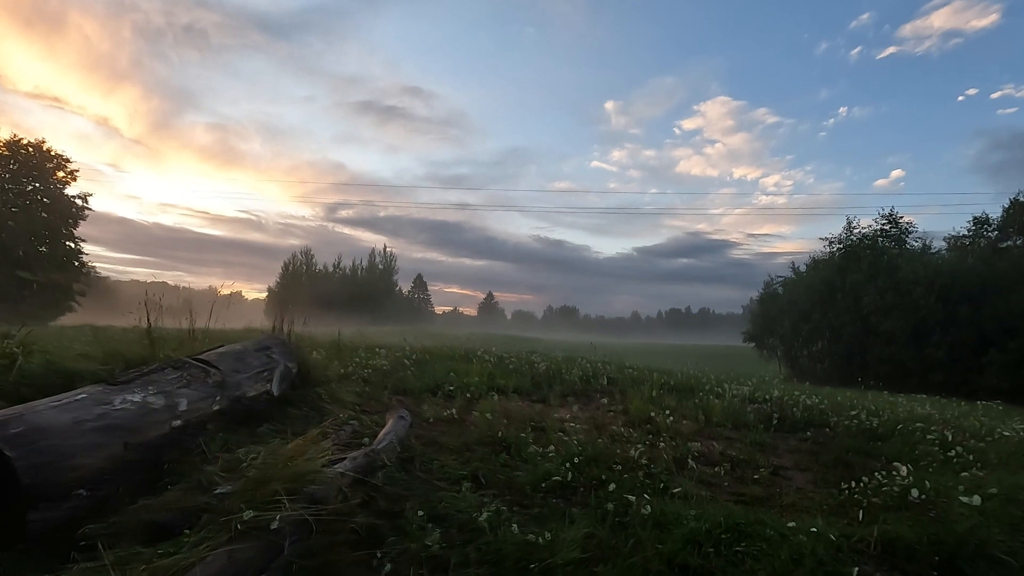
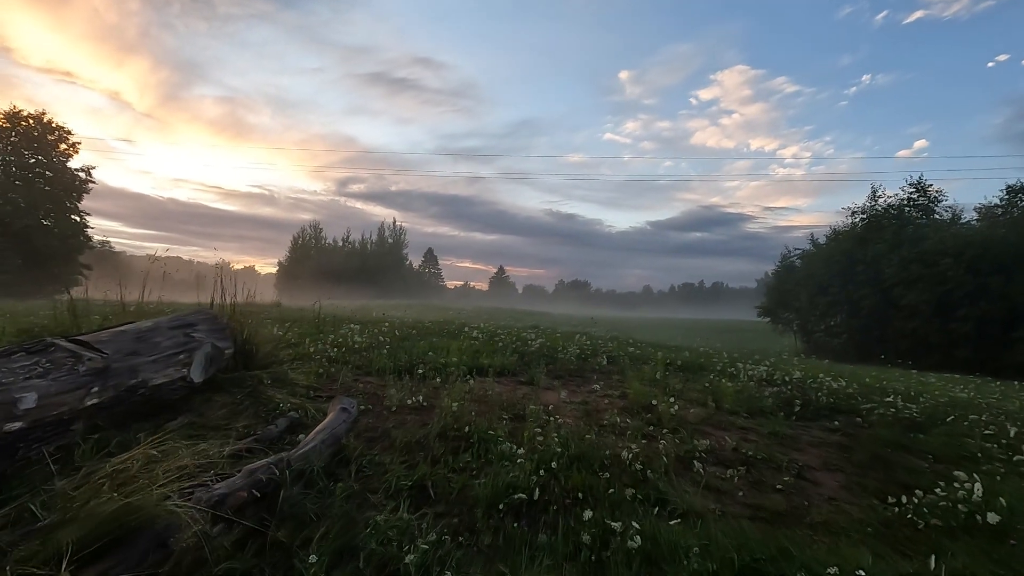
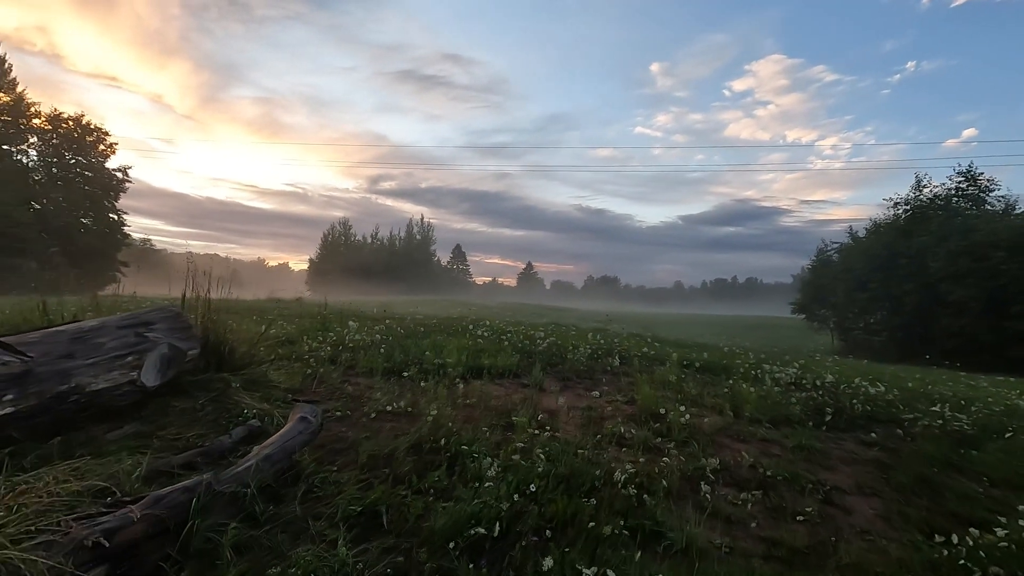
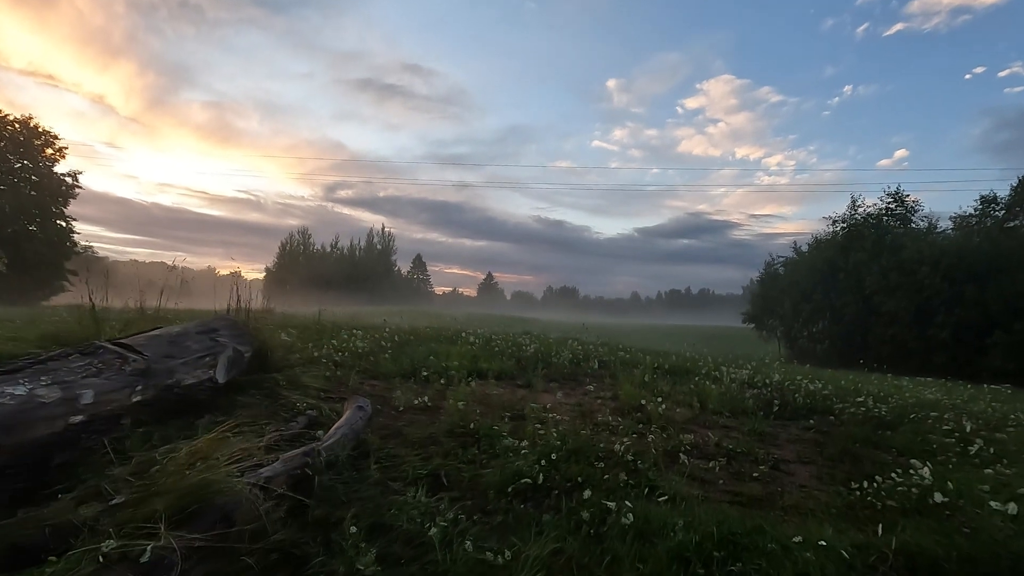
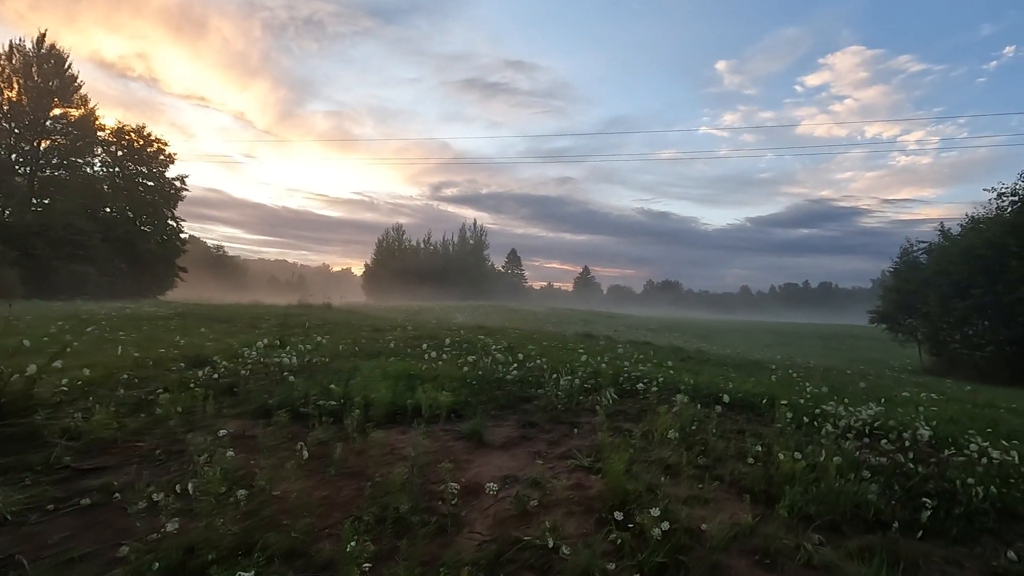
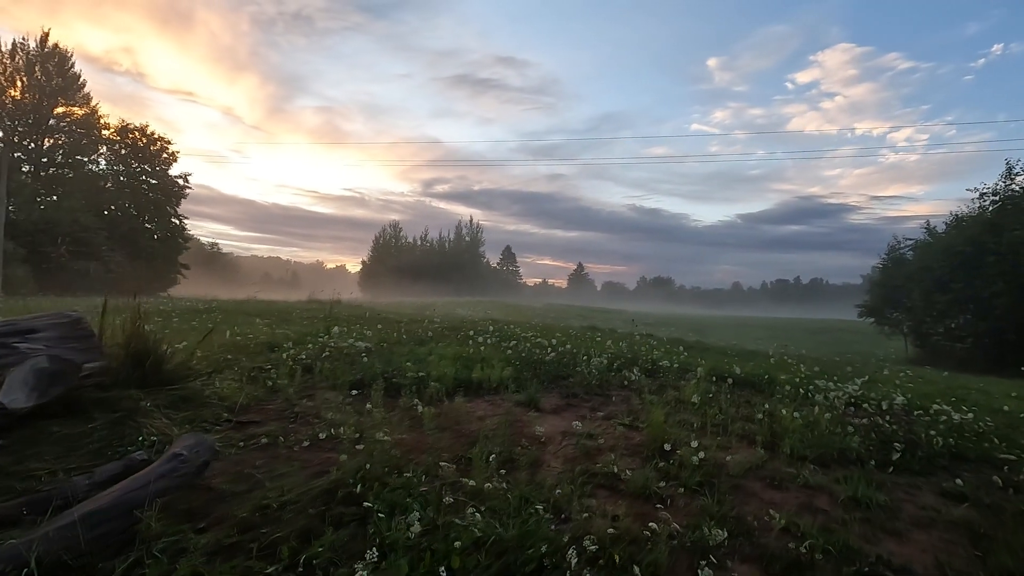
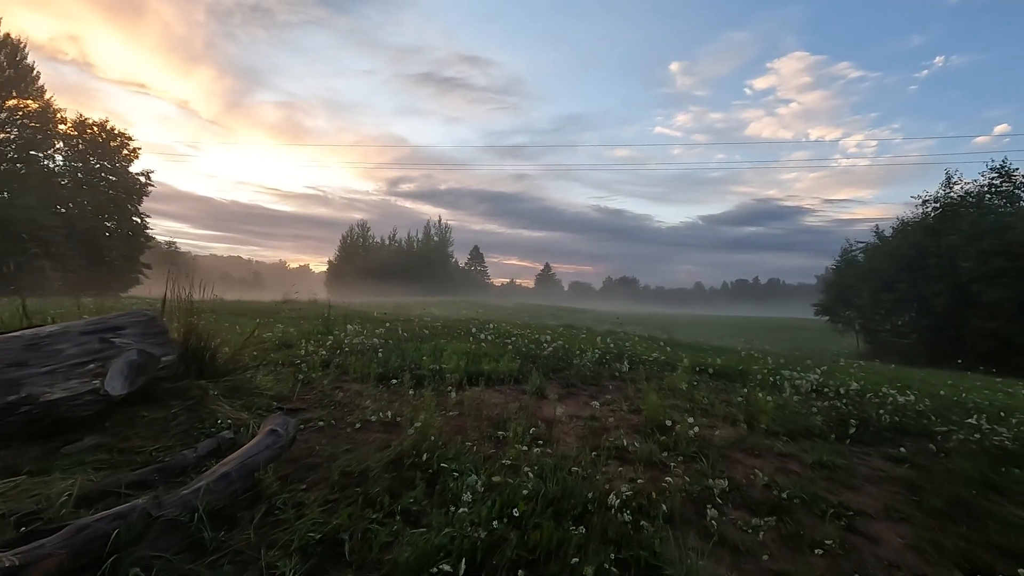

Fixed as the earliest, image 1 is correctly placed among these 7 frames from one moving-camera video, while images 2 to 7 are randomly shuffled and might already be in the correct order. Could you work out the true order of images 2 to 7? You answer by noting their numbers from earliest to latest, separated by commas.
4, 2, 3, 7, 6, 5
